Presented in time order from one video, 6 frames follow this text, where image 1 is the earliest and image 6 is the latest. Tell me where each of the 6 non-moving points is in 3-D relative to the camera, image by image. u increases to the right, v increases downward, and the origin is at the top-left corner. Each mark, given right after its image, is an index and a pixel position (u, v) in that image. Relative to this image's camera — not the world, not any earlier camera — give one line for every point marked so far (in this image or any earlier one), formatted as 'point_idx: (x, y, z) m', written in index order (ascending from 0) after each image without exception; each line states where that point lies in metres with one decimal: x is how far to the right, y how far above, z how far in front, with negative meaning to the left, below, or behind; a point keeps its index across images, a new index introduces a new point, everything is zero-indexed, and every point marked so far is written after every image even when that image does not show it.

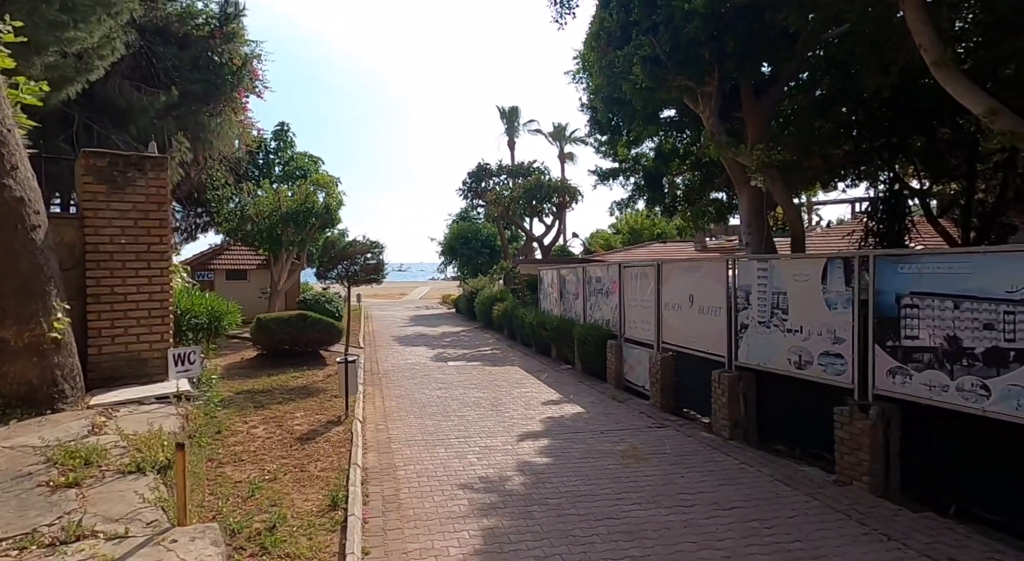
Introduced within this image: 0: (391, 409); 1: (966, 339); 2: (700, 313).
0: (-2.0, -2.1, +9.4) m
1: (+4.0, -0.5, +4.9) m
2: (+2.8, -0.5, +8.5) m
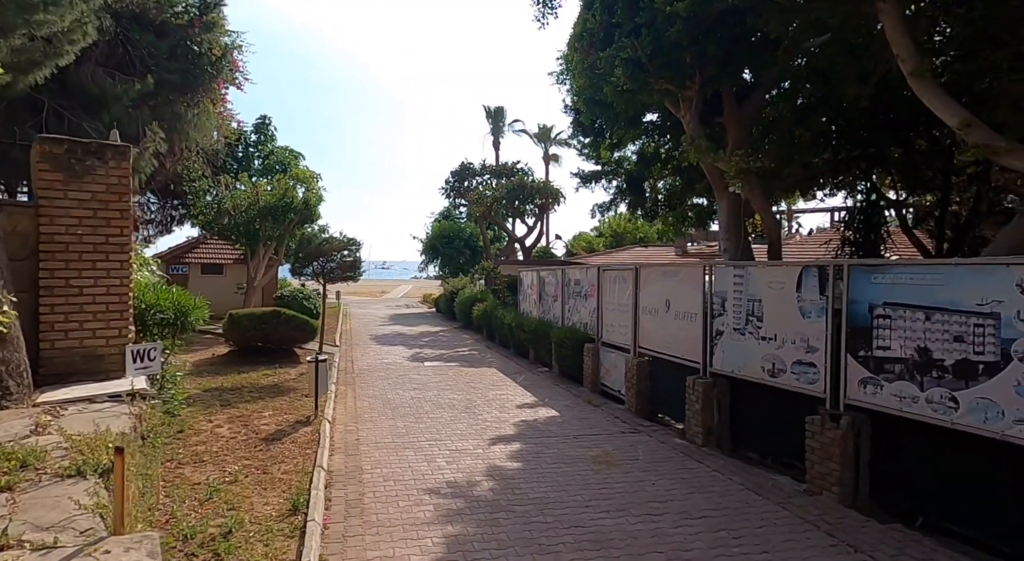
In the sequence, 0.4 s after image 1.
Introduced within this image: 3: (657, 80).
0: (-2.4, -2.1, +9.2) m
1: (+3.7, -0.6, +4.9) m
2: (+2.5, -0.6, +8.5) m
3: (+2.1, +2.8, +7.9) m
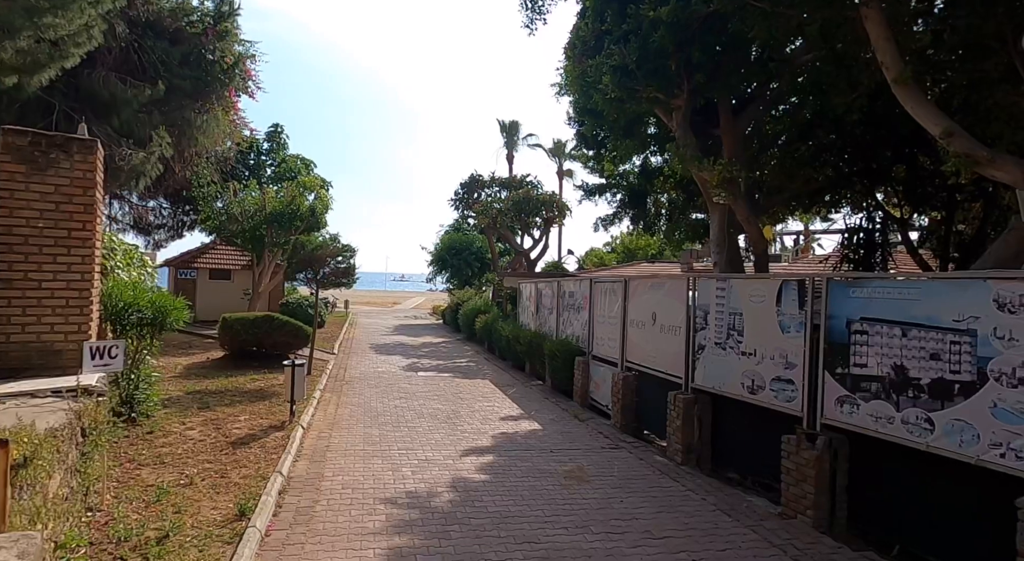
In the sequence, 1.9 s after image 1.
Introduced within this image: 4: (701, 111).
0: (-2.7, -2.2, +9.1) m
1: (+3.3, -0.7, +4.6) m
2: (+2.2, -0.8, +8.2) m
3: (+1.8, +2.7, +7.8) m
4: (+3.6, +3.2, +10.7) m
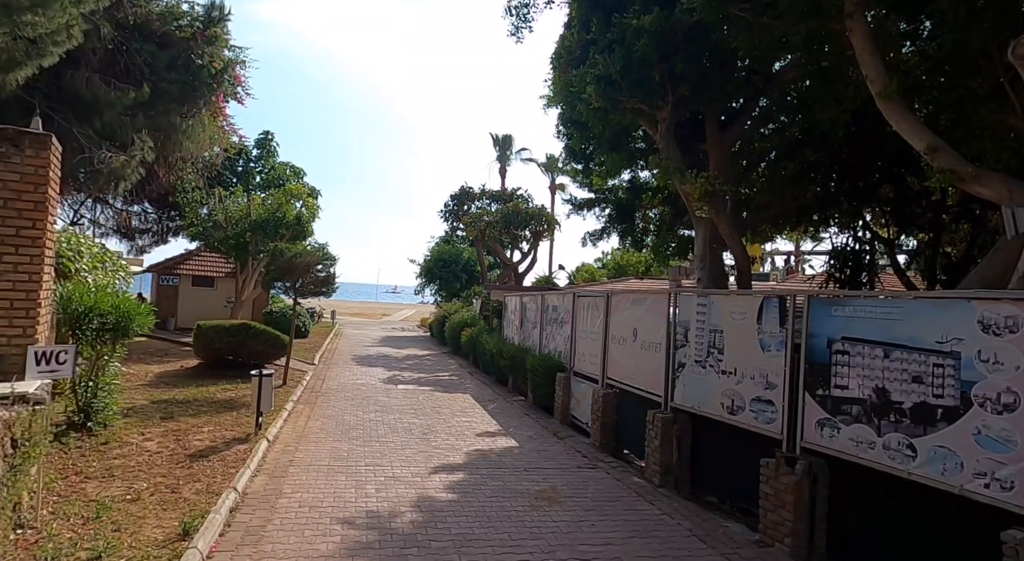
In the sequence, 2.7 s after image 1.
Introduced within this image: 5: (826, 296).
0: (-3.1, -2.3, +8.7) m
1: (+3.0, -0.9, +4.4) m
2: (+1.9, -1.0, +8.0) m
3: (+1.6, +2.5, +7.7) m
4: (+3.3, +2.9, +10.6) m
5: (+2.9, -0.1, +5.1) m
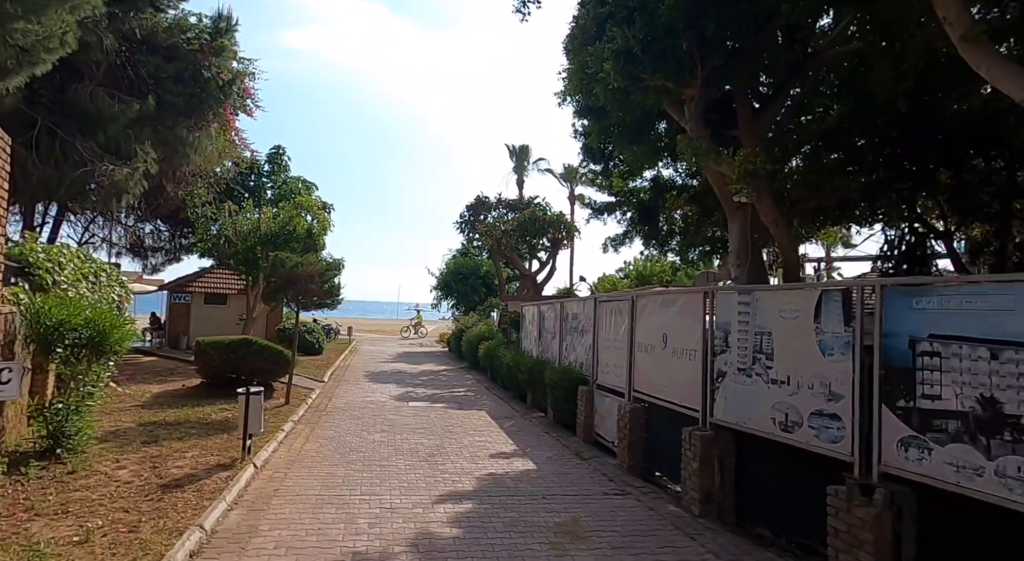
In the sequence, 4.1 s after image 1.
0: (-2.9, -2.4, +7.9) m
1: (+3.0, -0.7, +3.4) m
2: (+2.0, -1.0, +7.1) m
3: (+1.7, +2.5, +6.8) m
4: (+3.5, +2.9, +9.7) m
5: (+2.9, 0.0, +4.2) m
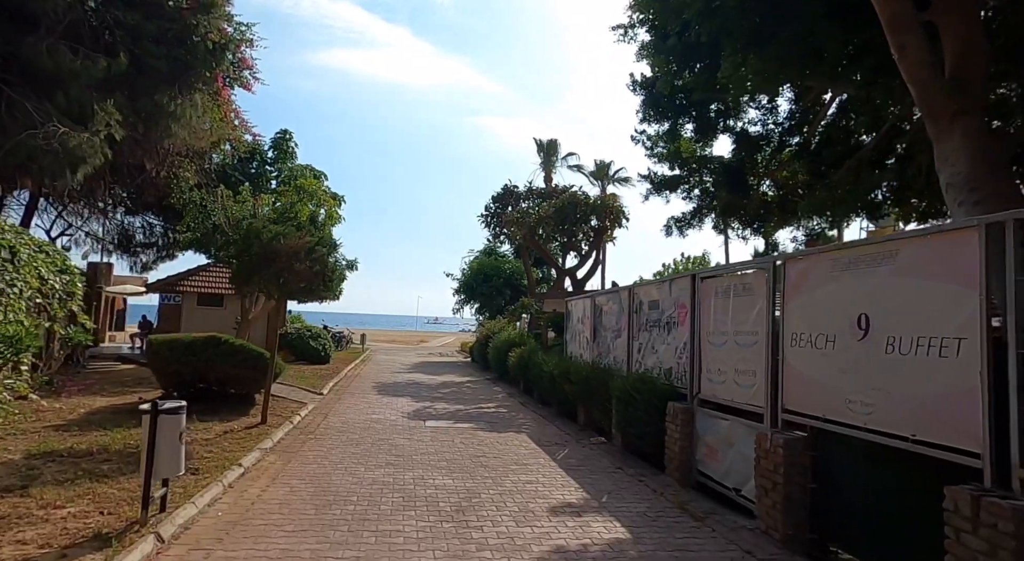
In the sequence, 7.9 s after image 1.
0: (-2.2, -2.0, +5.0) m
1: (+3.6, -0.2, +0.4) m
2: (+2.7, -0.5, +4.0) m
3: (+2.3, +2.9, +3.9) m
4: (+4.2, +3.3, +6.7) m
5: (+3.5, +0.5, +1.1) m
